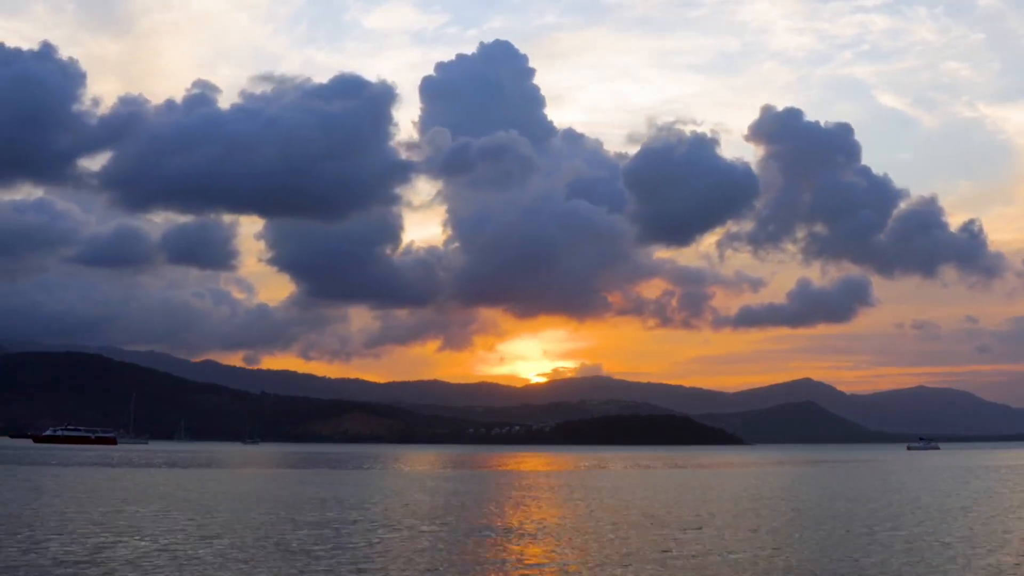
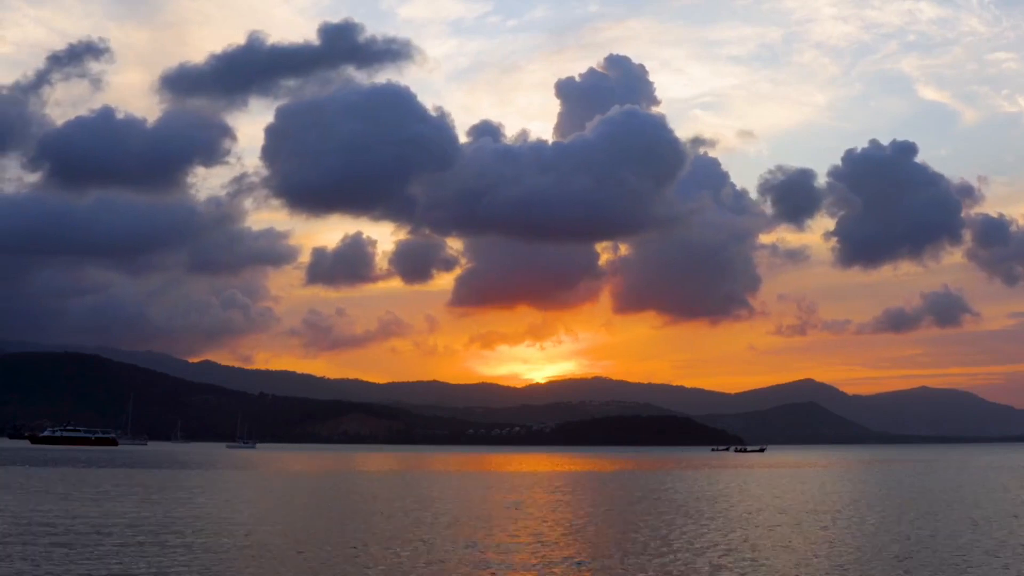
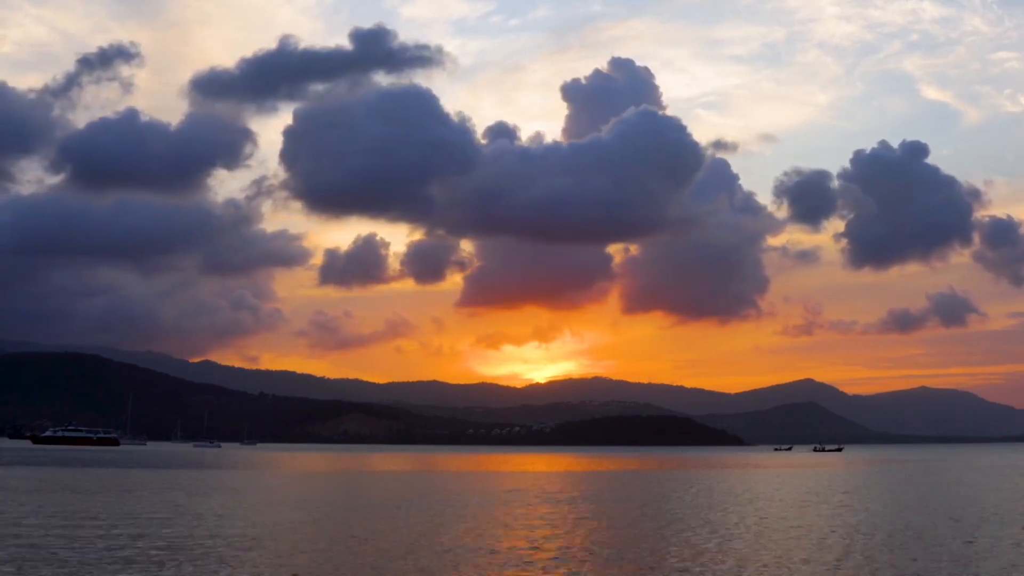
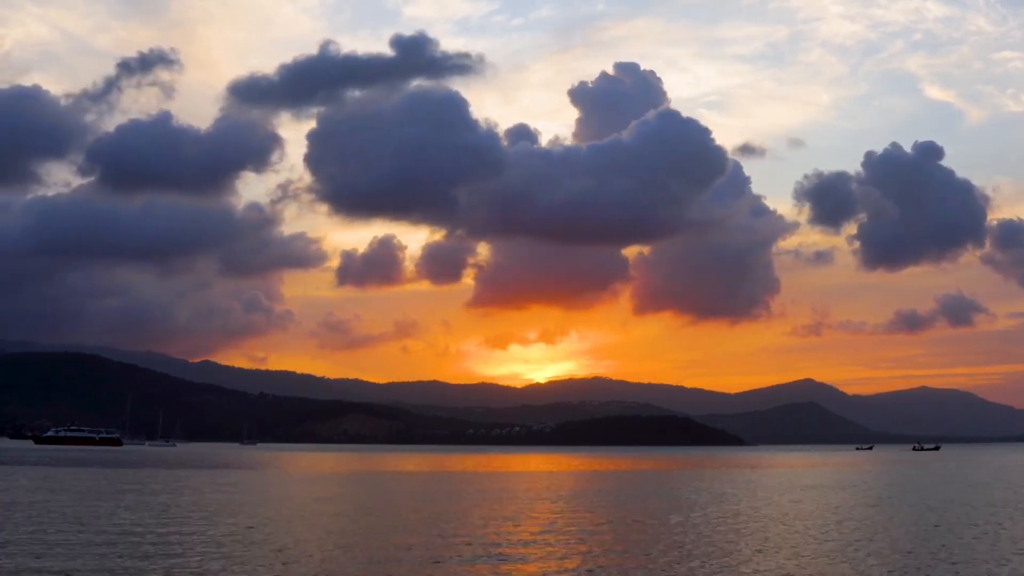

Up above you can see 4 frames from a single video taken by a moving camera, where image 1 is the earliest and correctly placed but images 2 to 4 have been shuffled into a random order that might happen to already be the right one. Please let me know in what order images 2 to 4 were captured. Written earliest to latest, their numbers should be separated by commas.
2, 3, 4
